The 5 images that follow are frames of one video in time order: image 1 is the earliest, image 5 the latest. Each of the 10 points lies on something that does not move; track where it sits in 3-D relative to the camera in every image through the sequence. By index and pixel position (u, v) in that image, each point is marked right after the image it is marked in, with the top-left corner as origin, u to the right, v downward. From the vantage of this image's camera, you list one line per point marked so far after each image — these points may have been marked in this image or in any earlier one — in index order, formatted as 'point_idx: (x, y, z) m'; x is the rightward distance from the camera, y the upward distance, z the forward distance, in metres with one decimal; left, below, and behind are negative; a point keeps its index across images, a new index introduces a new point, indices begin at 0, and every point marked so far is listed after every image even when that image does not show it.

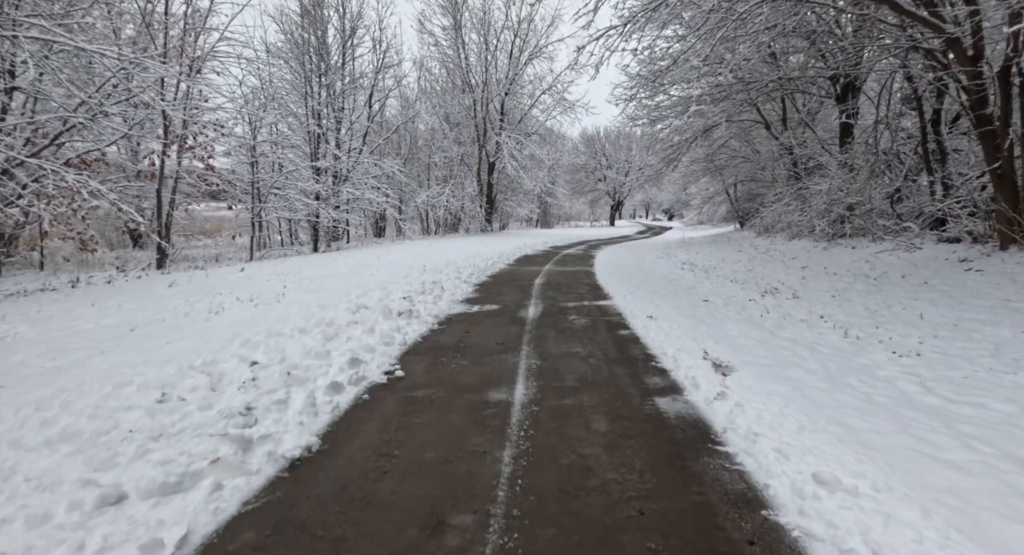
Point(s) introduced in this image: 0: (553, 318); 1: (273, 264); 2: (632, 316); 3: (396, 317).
0: (+0.5, -0.5, +7.2) m
1: (-5.8, +0.3, +13.9) m
2: (+1.5, -0.5, +7.2) m
3: (-1.3, -0.4, +6.3) m
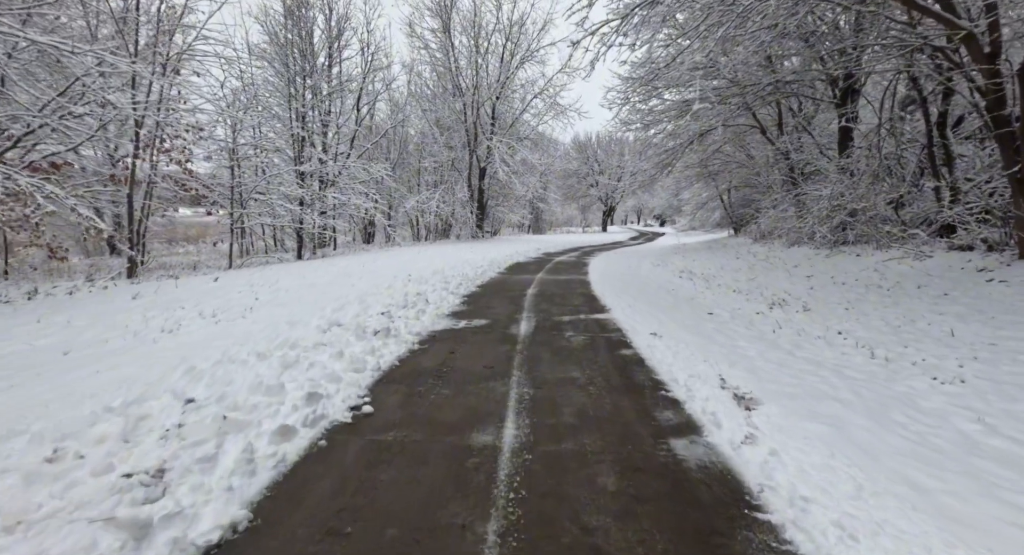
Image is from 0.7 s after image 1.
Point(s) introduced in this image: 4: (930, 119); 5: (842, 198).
0: (+0.4, -0.7, +6.5) m
1: (-6.0, +0.1, +13.2) m
2: (+1.4, -0.6, +6.5) m
3: (-1.4, -0.6, +5.6) m
4: (+9.5, +3.6, +13.2) m
5: (+8.2, +2.0, +14.3) m
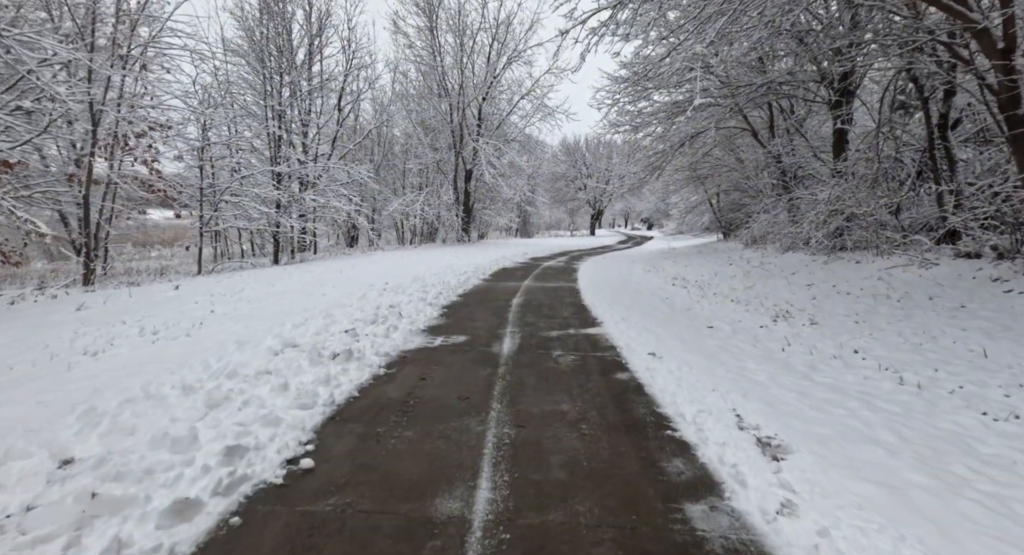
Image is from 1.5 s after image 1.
0: (+0.2, -0.8, +5.8) m
1: (-6.3, 0.0, +12.3) m
2: (+1.2, -0.7, +5.9) m
3: (-1.5, -0.7, +4.9) m
4: (+9.2, +3.4, +12.7) m
5: (+7.8, +1.8, +13.8) m
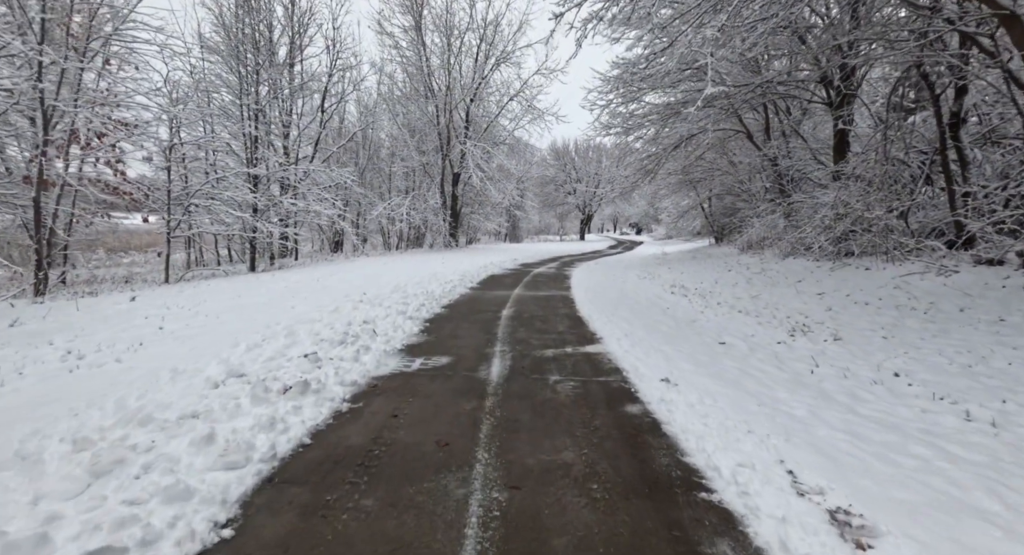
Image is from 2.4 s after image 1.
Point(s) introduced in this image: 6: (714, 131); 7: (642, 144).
0: (+0.1, -0.9, +5.0) m
1: (-6.5, -0.2, +11.4) m
2: (+1.1, -0.9, +5.1) m
3: (-1.6, -0.8, +4.0) m
4: (+9.0, +3.3, +12.0) m
5: (+7.6, +1.6, +13.1) m
6: (+6.7, +4.9, +19.4) m
7: (+4.4, +4.5, +19.4) m
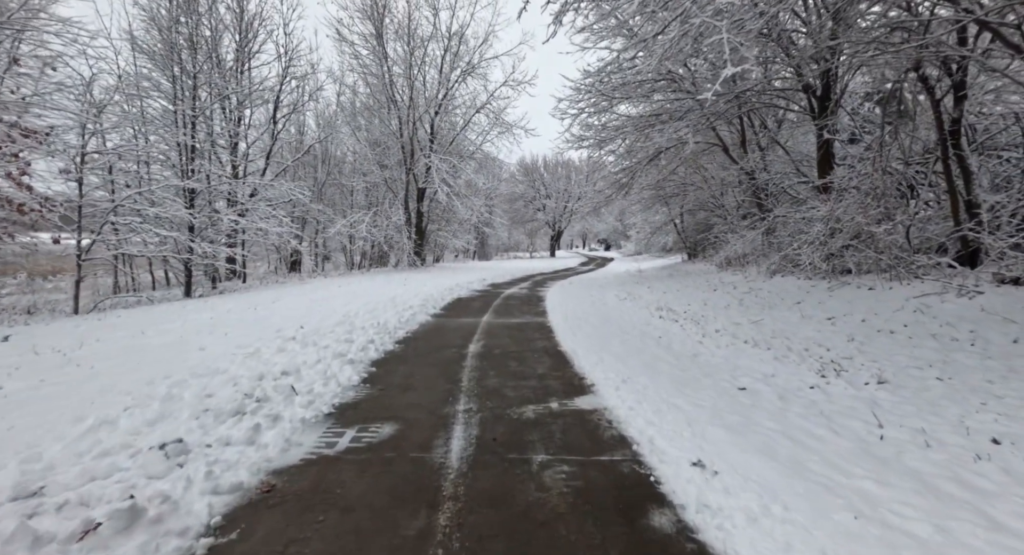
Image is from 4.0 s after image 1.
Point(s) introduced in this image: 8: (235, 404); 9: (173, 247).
0: (-0.1, -1.1, +3.5) m
1: (-7.0, -0.7, +9.5) m
2: (+0.9, -1.1, +3.6) m
3: (-1.7, -1.0, +2.4) m
4: (+8.3, +2.9, +11.1) m
5: (+6.9, +1.2, +12.1) m
6: (+5.7, +4.3, +18.3) m
7: (+3.4, +3.9, +18.2) m
8: (-1.9, -0.9, +4.1) m
9: (-9.1, +0.8, +15.7) m
